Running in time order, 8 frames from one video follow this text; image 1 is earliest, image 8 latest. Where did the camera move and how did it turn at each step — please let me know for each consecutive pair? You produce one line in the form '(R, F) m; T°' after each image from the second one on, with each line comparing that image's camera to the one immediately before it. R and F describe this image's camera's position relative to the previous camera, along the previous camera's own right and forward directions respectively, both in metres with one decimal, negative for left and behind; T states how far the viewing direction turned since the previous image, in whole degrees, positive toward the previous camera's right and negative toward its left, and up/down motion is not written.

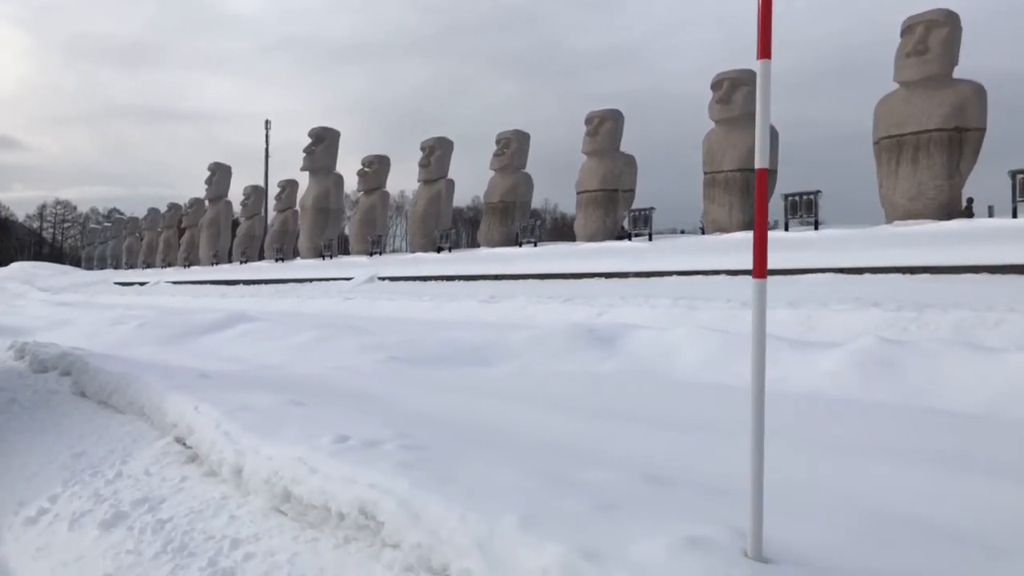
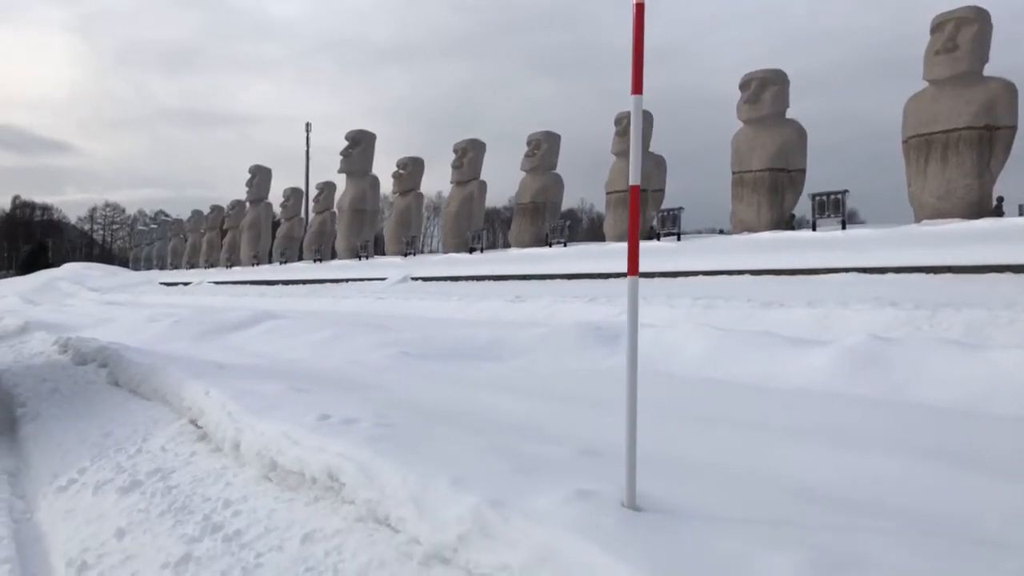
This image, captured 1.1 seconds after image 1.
(+0.3, -0.3) m; -3°
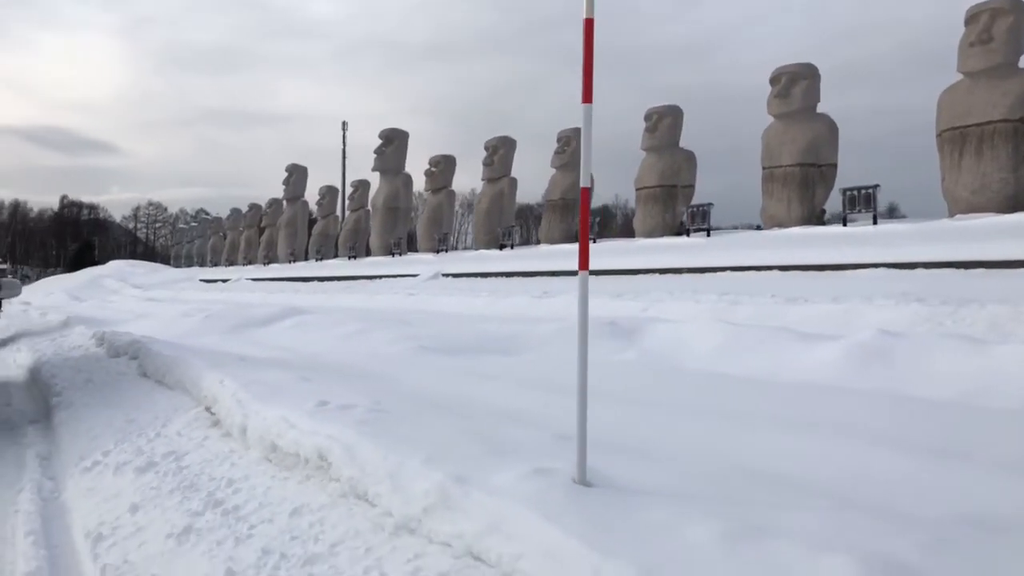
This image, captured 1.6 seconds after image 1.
(+0.2, -0.2) m; -3°
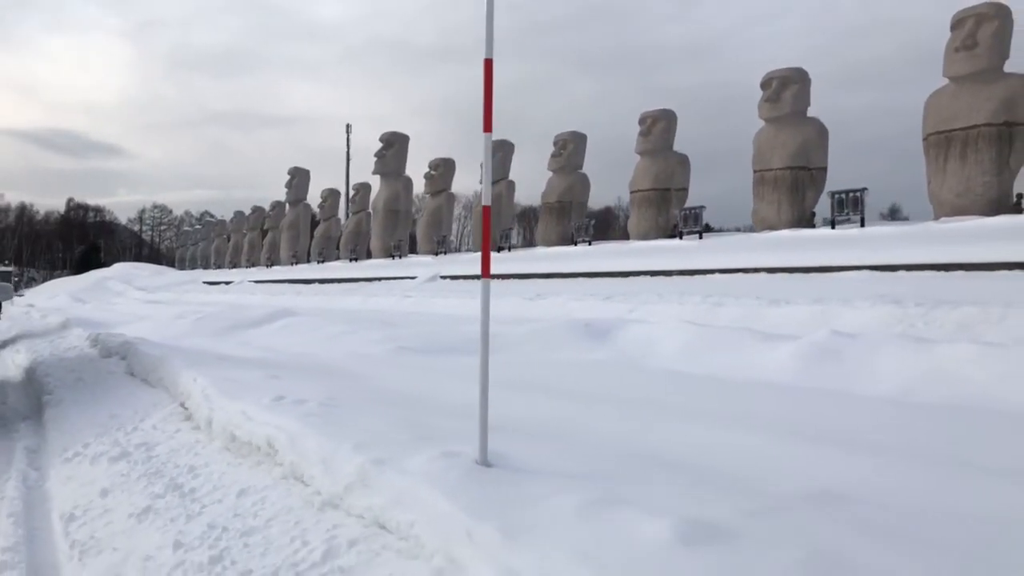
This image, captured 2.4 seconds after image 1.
(+0.3, -0.3) m; 0°
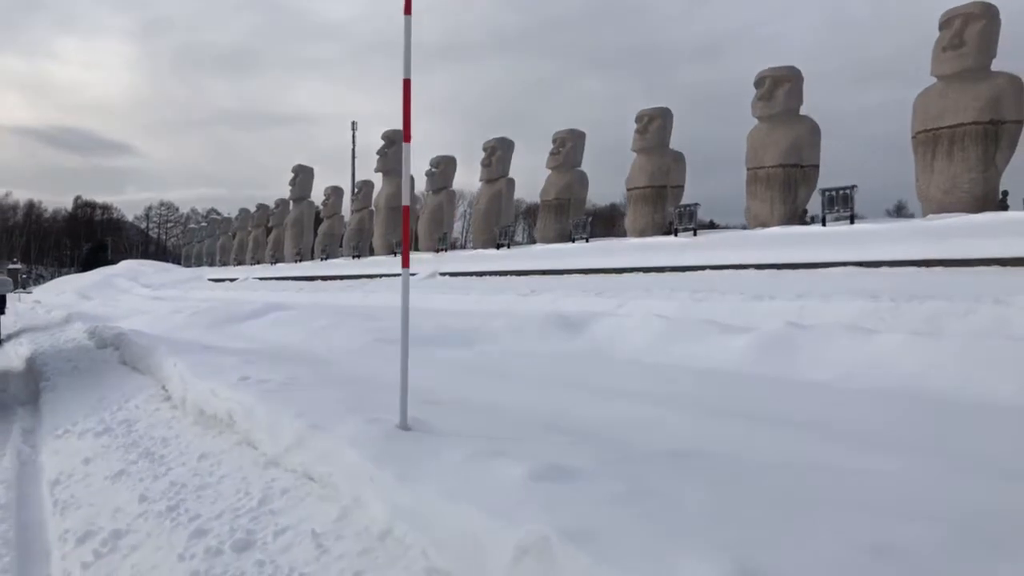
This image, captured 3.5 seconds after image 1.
(+0.3, -0.4) m; -1°
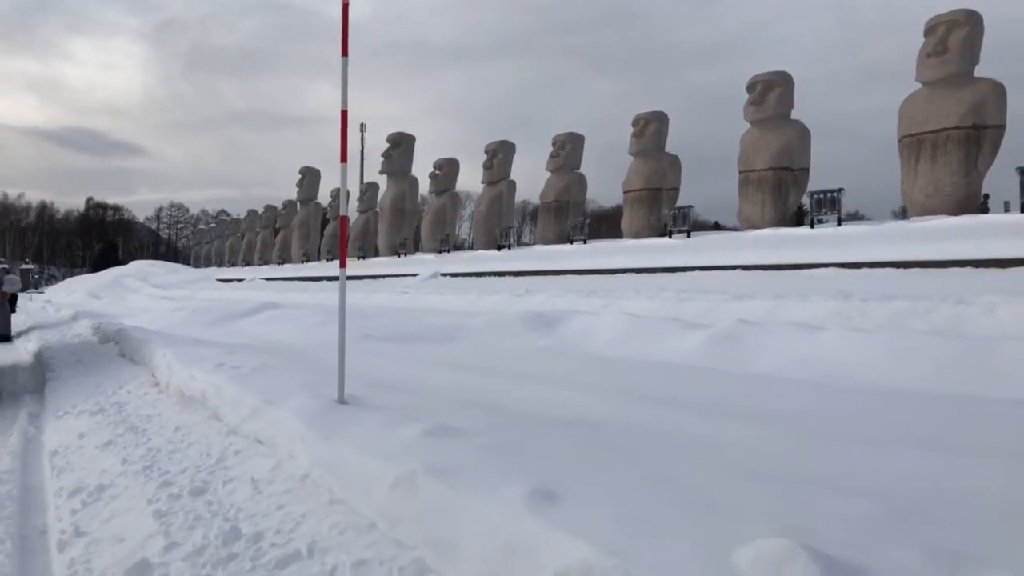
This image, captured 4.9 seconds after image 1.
(+0.4, -0.5) m; -1°
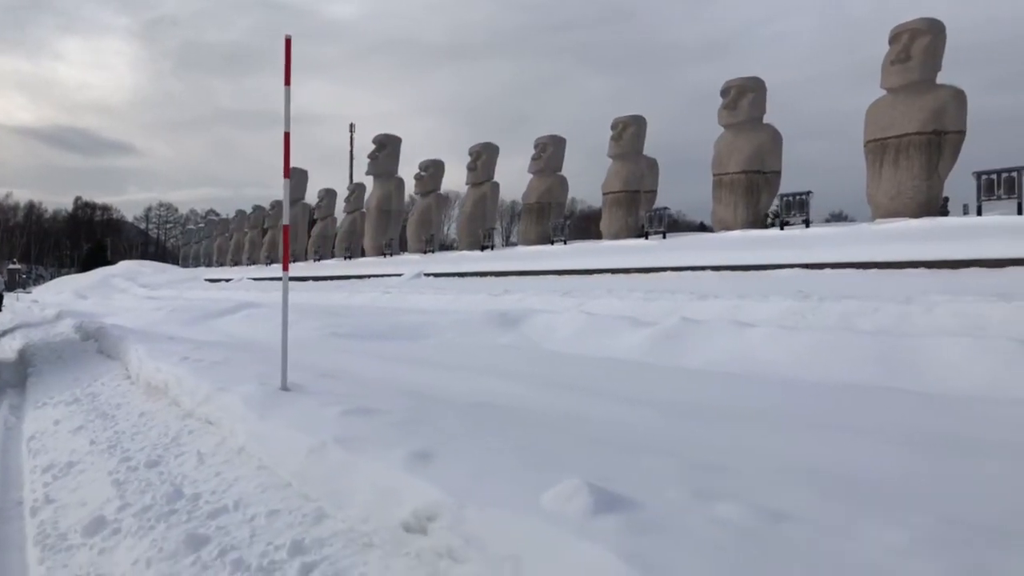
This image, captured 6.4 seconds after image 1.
(+0.3, -0.4) m; +1°
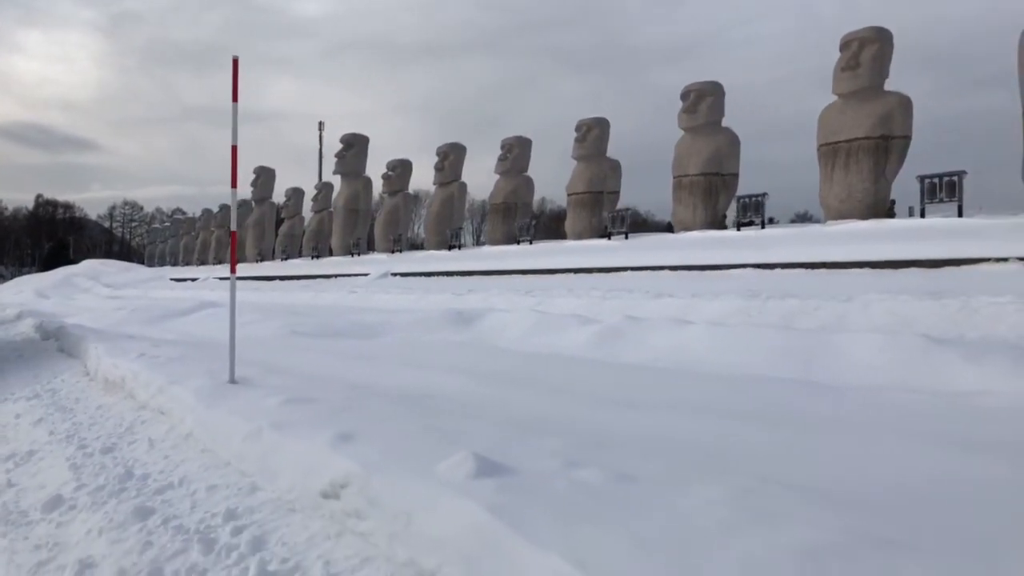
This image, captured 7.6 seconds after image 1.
(+0.2, -0.3) m; +2°
